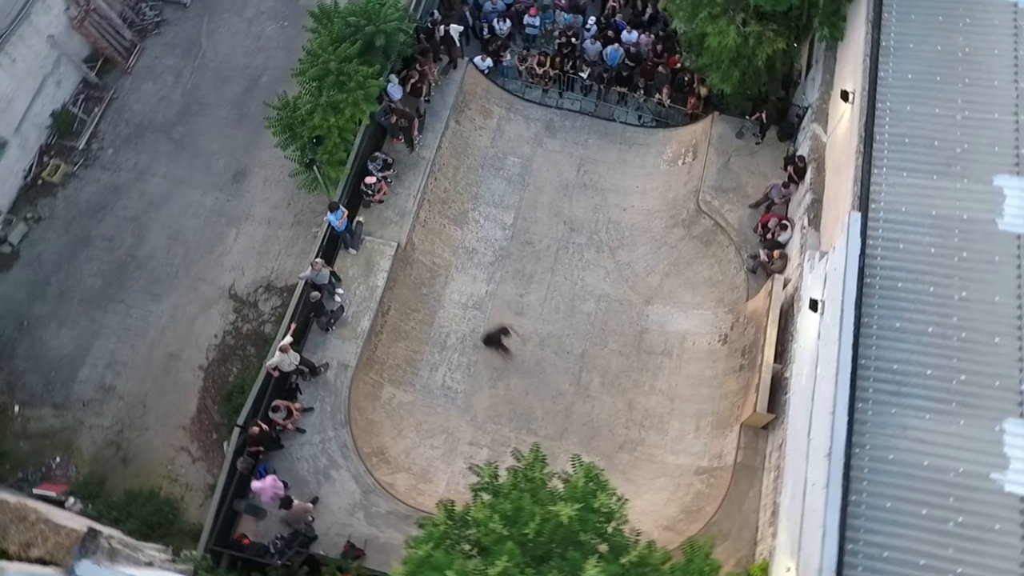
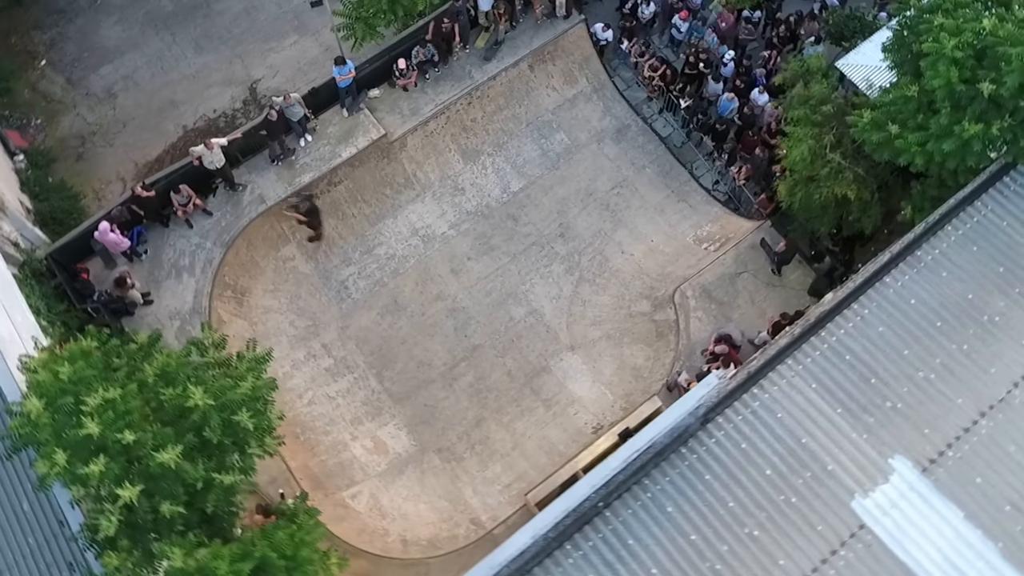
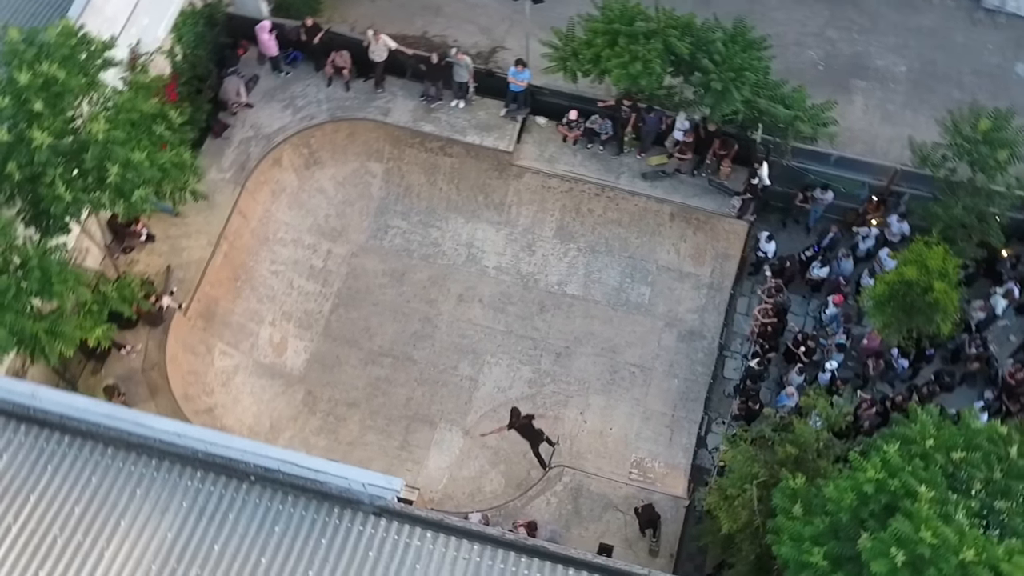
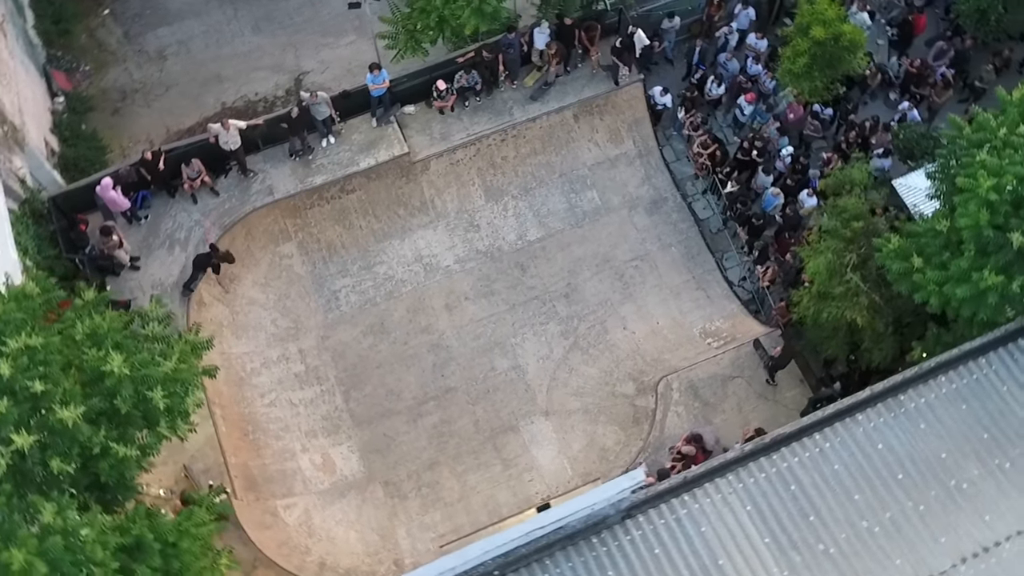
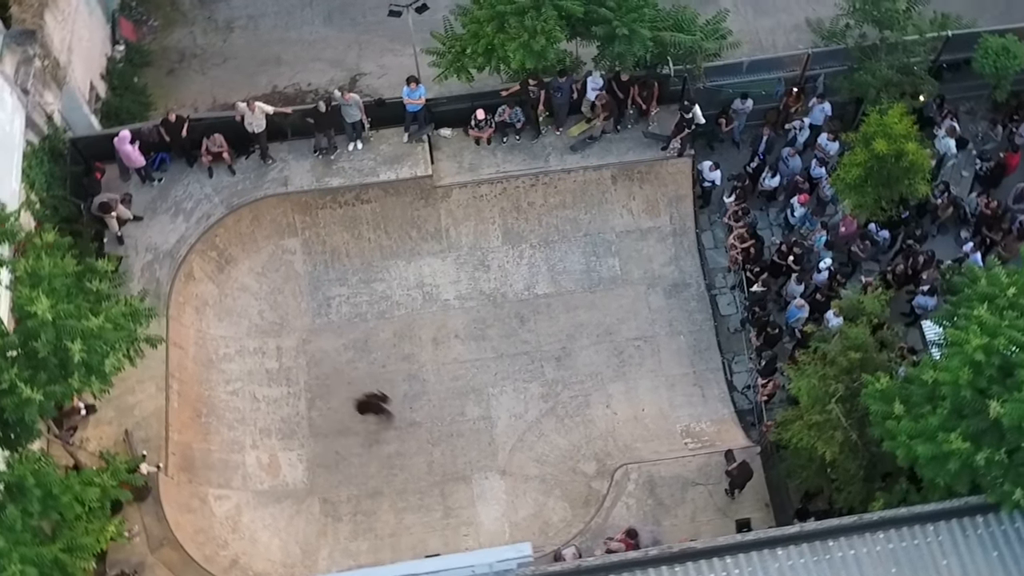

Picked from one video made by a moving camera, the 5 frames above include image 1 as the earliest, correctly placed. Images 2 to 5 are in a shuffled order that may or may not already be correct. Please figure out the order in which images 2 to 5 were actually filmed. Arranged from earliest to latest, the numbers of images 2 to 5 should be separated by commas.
2, 4, 5, 3
